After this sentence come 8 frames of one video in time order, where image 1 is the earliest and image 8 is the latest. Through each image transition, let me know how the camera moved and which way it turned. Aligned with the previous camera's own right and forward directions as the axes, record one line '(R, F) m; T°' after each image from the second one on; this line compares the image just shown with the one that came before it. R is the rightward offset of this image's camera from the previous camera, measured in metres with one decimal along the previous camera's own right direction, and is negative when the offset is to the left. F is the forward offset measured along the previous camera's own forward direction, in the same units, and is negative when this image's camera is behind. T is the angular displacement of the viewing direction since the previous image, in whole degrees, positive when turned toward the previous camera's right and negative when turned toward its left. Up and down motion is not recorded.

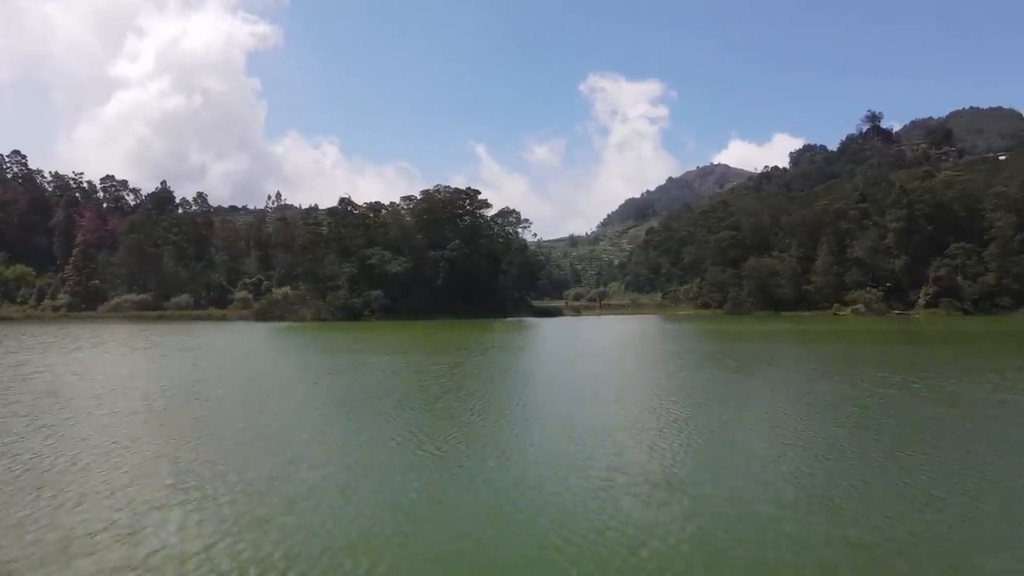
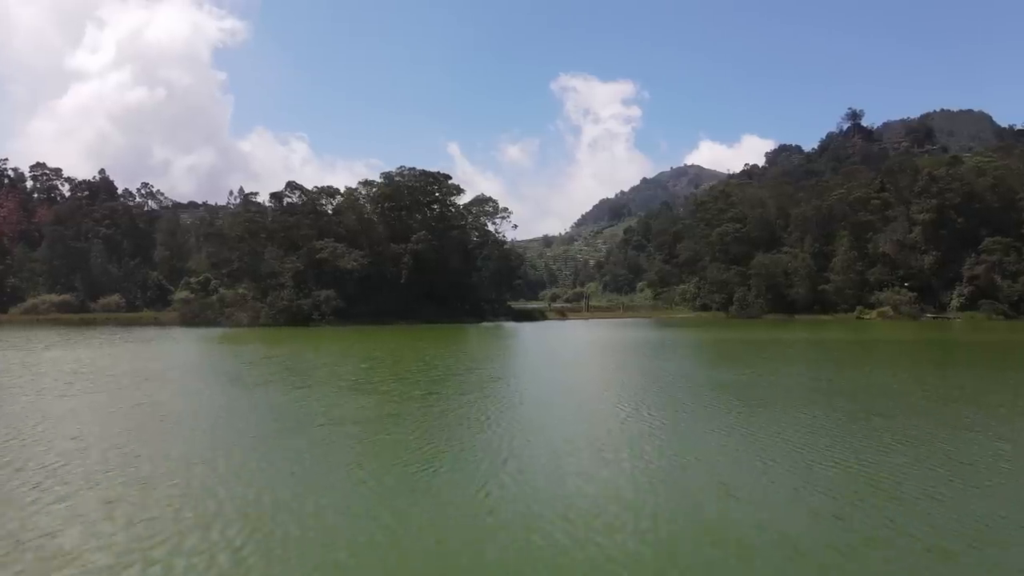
(-0.2, +8.0) m; +2°
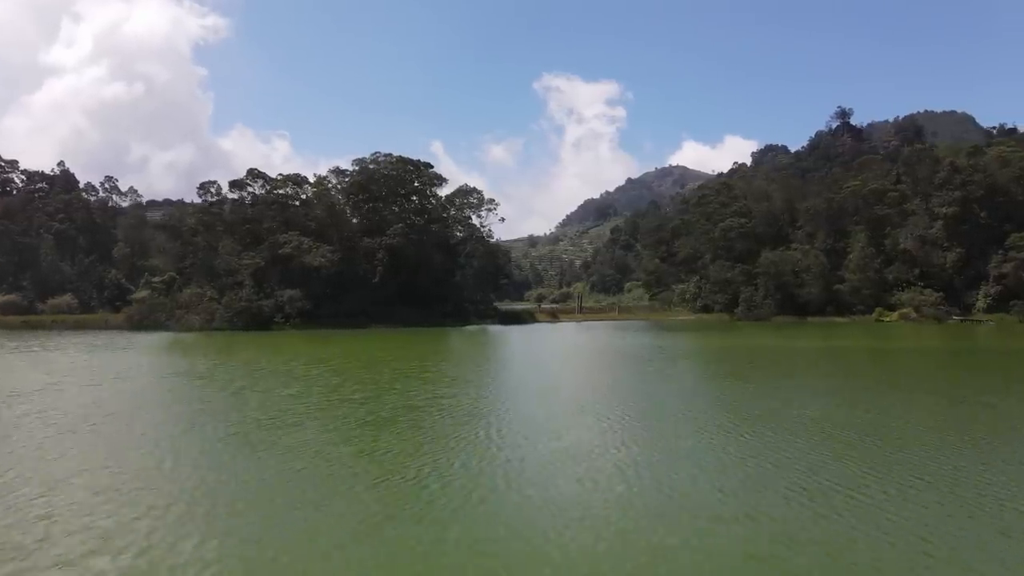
(-0.2, +4.7) m; +1°
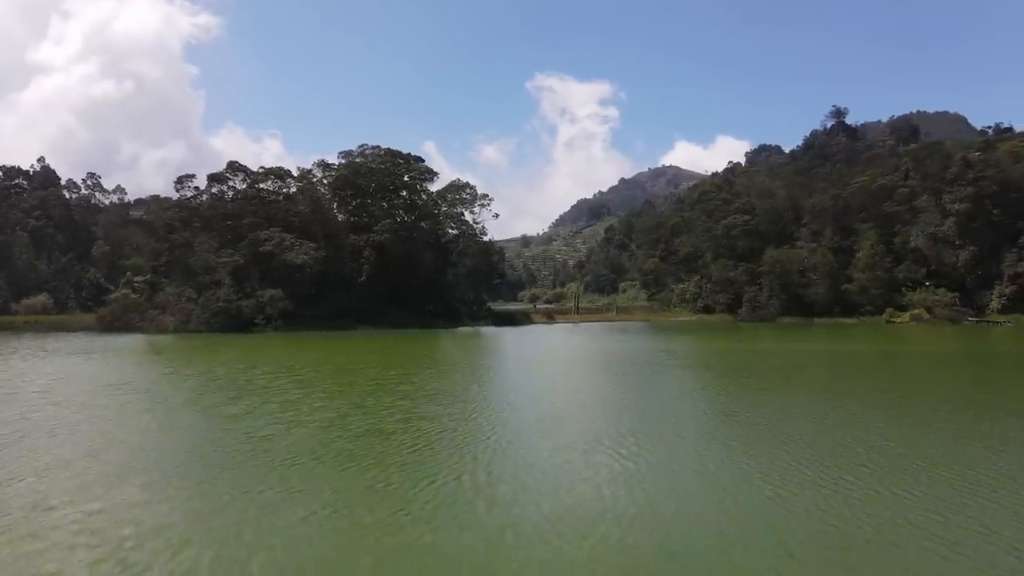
(-0.1, +2.1) m; +1°
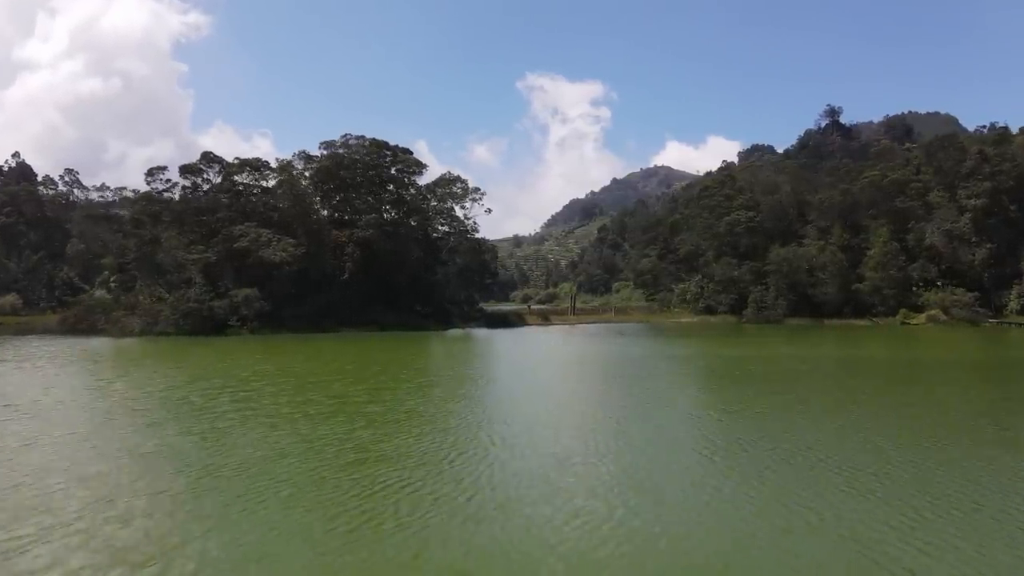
(-0.1, +2.5) m; +1°
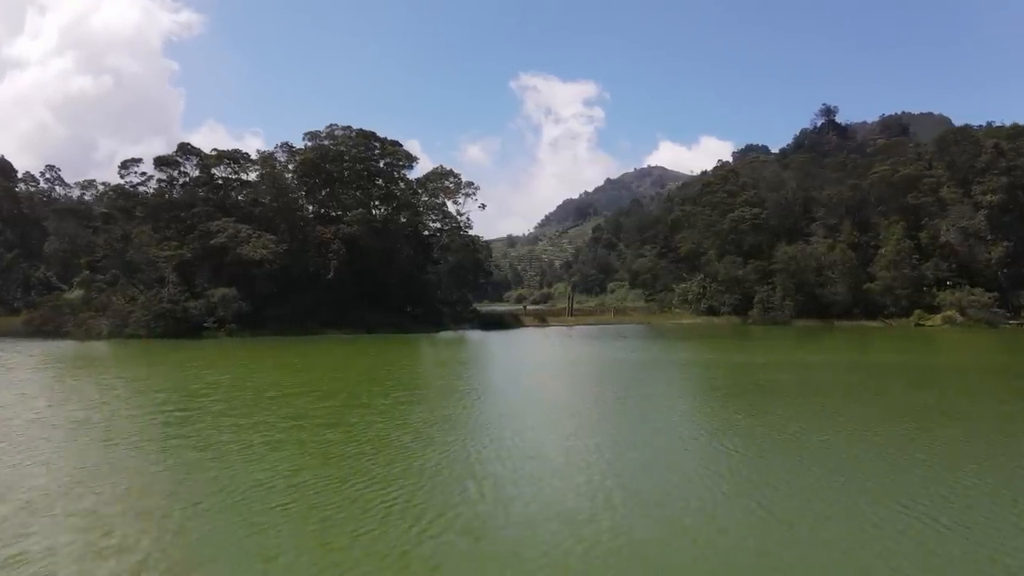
(-0.1, +2.1) m; +1°
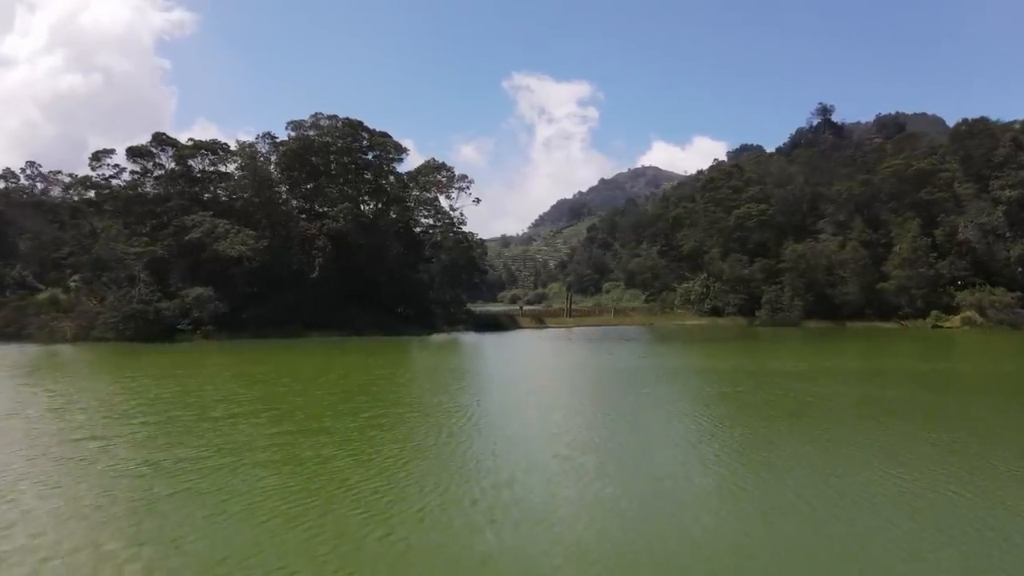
(-0.1, +2.1) m; +1°
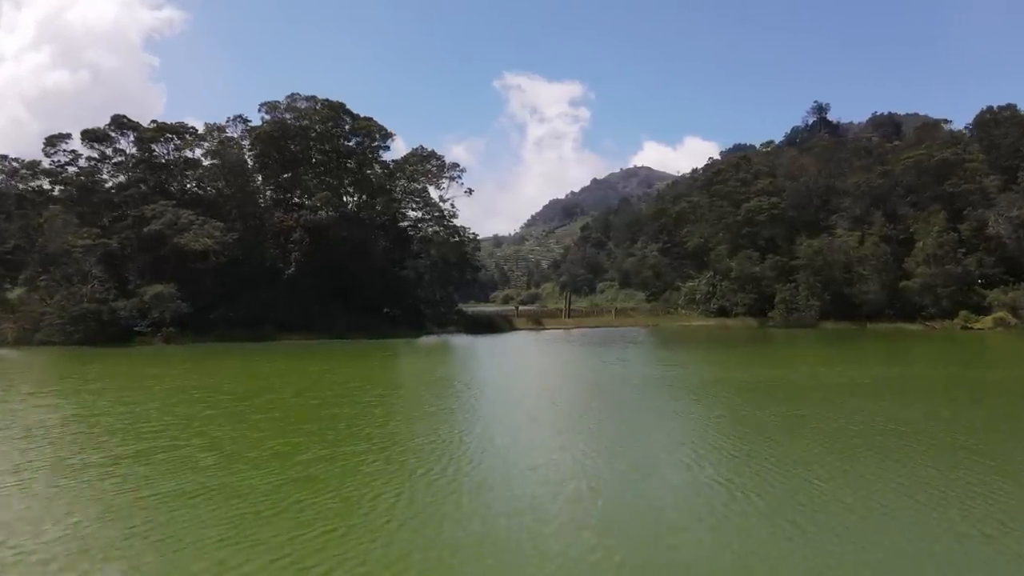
(-0.2, +3.0) m; +1°
